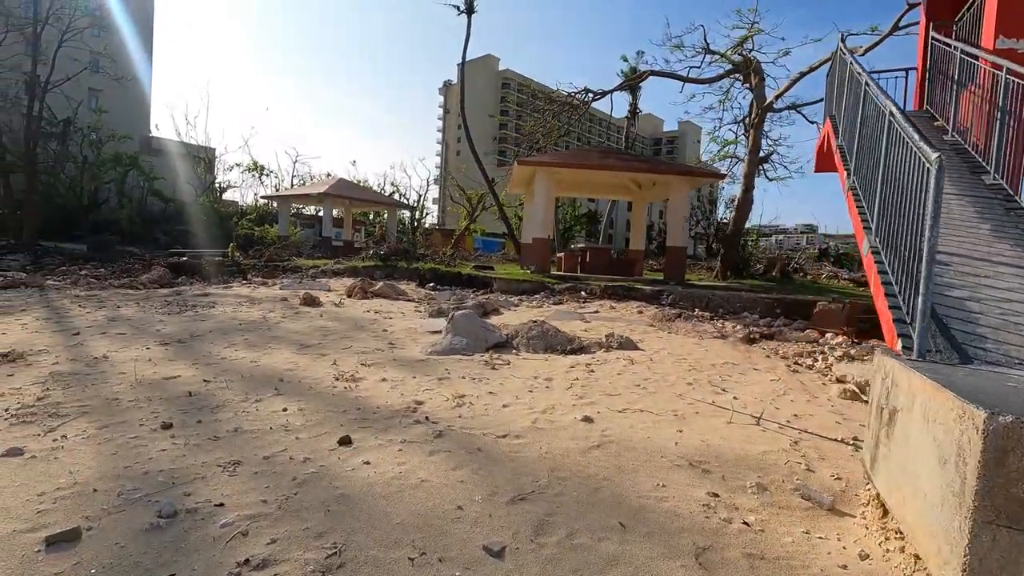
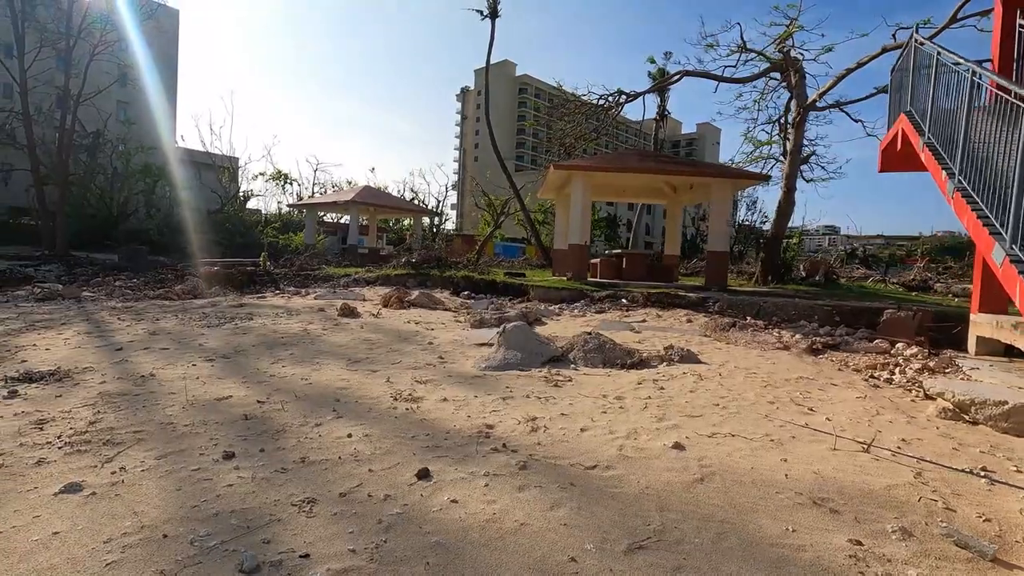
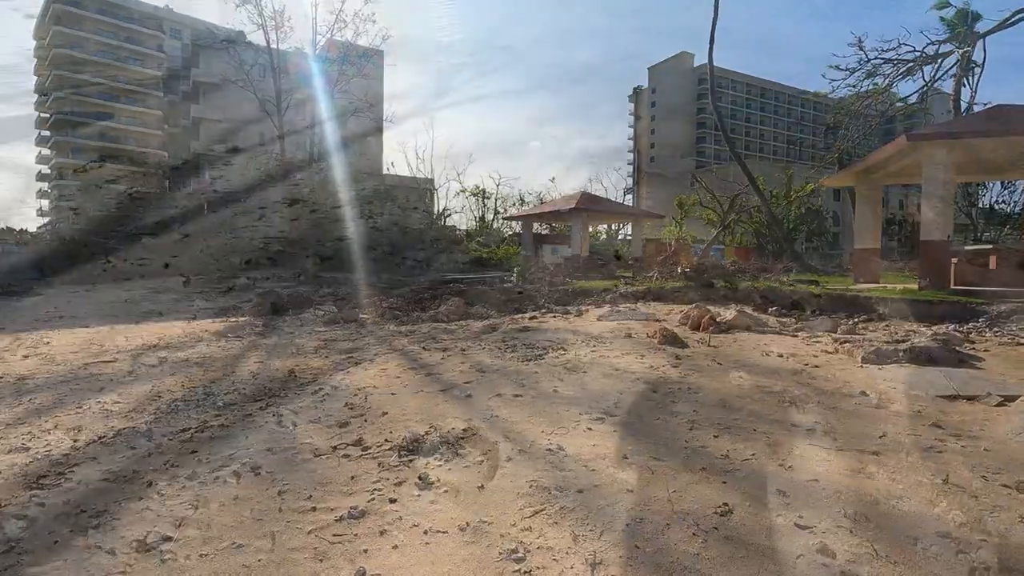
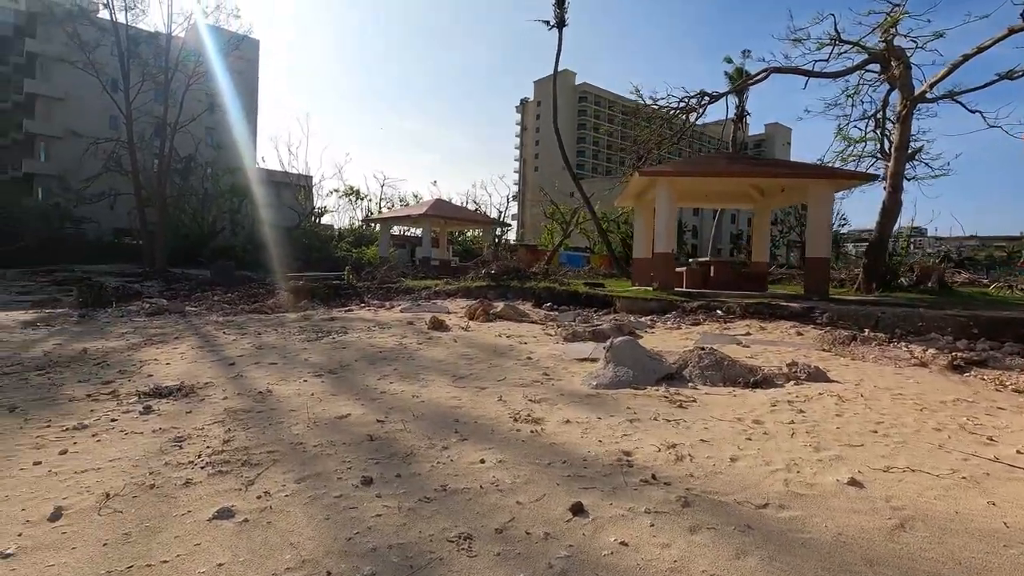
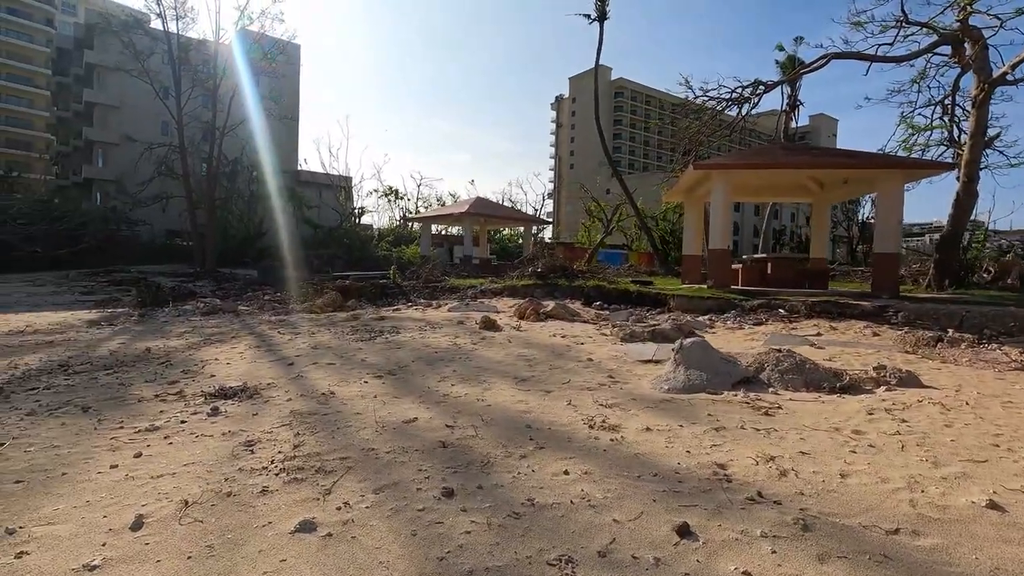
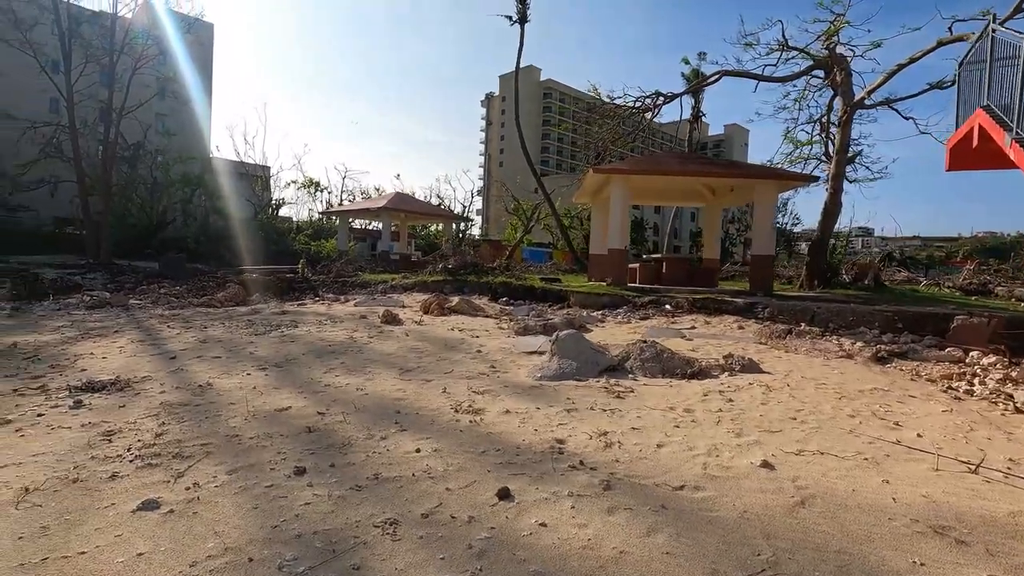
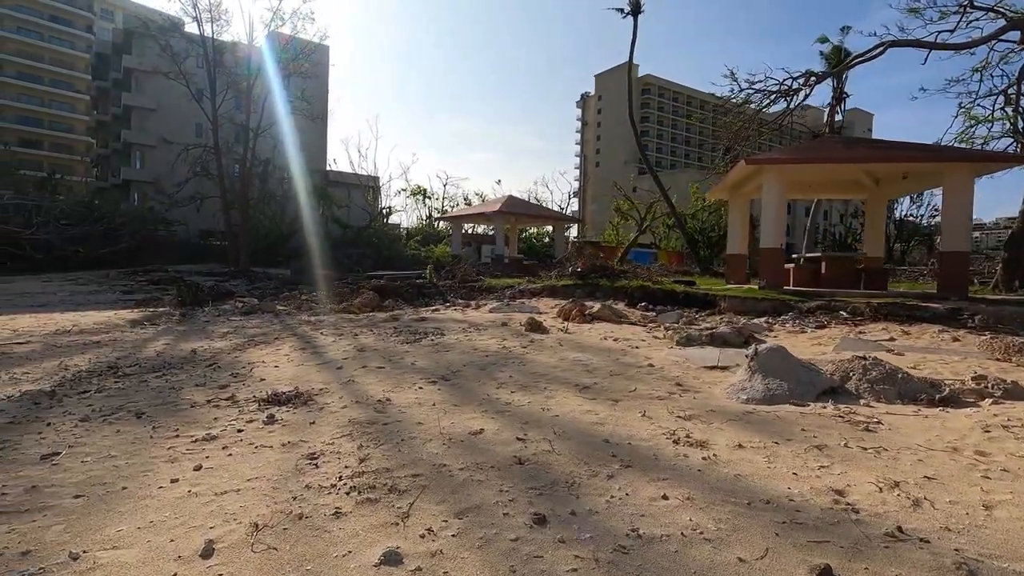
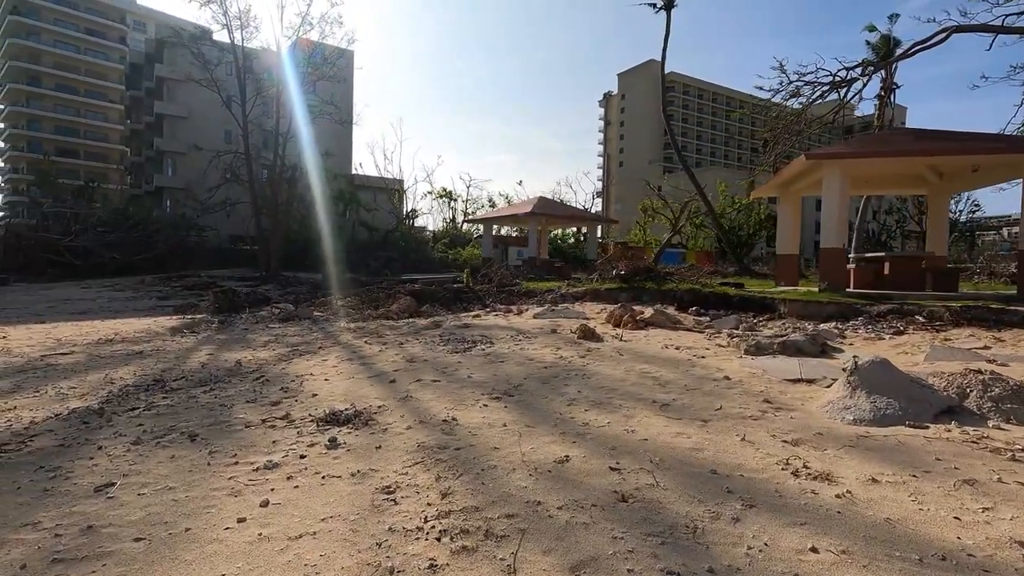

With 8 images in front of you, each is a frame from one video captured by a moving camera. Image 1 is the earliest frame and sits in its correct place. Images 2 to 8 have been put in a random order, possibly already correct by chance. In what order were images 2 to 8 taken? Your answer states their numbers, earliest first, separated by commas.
2, 6, 4, 5, 7, 8, 3
